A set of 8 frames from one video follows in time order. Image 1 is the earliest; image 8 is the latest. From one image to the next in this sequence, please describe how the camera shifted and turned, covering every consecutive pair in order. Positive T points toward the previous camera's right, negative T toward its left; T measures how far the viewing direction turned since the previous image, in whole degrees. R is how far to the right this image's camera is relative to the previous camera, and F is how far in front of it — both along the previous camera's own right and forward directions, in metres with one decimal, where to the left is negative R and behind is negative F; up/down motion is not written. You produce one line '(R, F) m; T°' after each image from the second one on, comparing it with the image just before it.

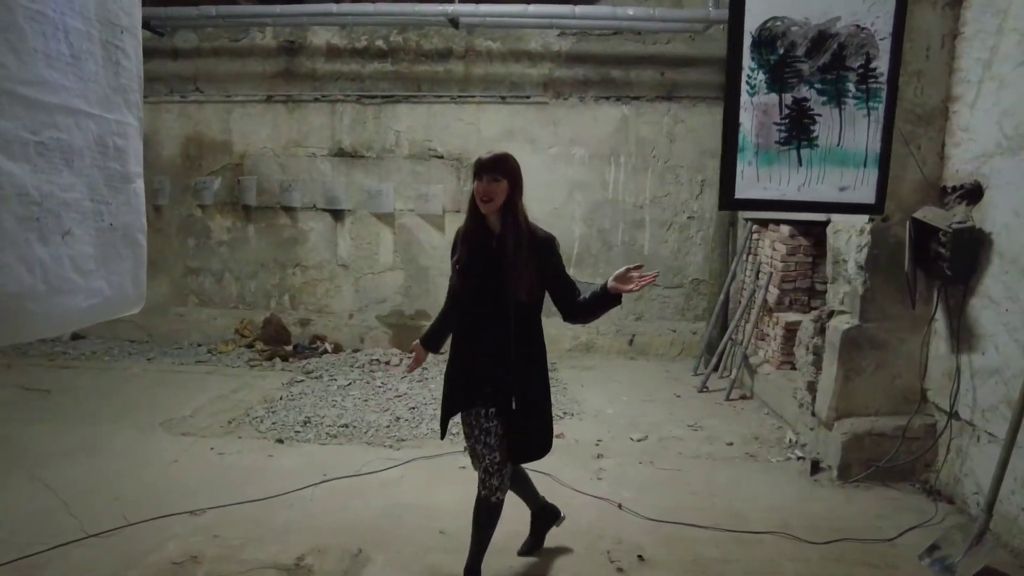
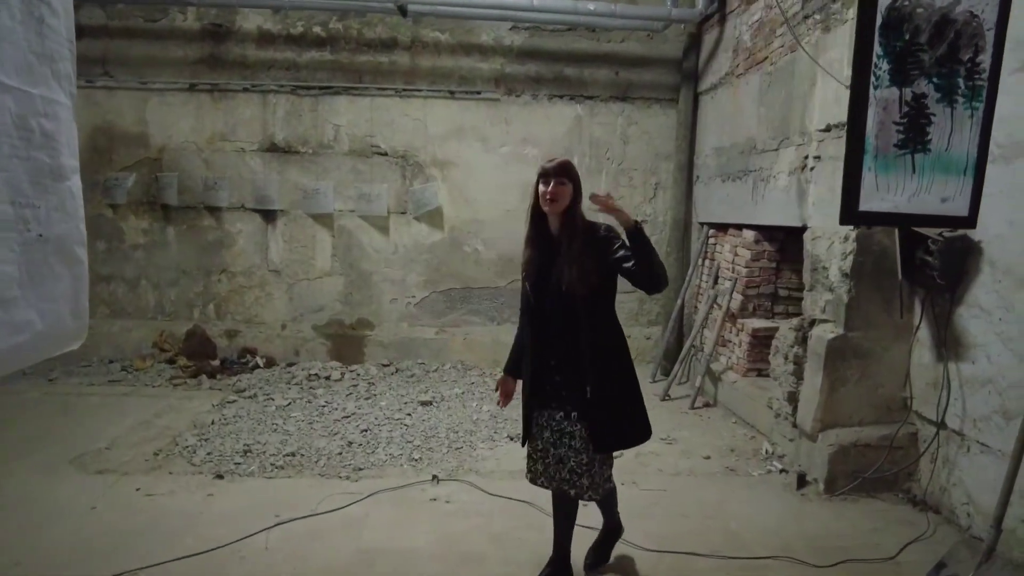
(-0.2, +0.3) m; +7°
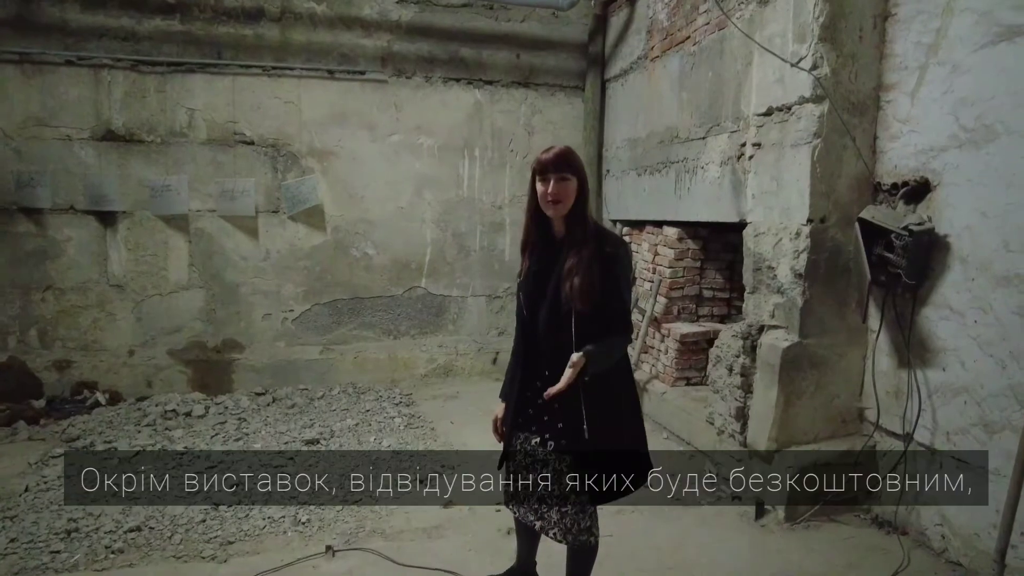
(-0.1, +0.5) m; +10°
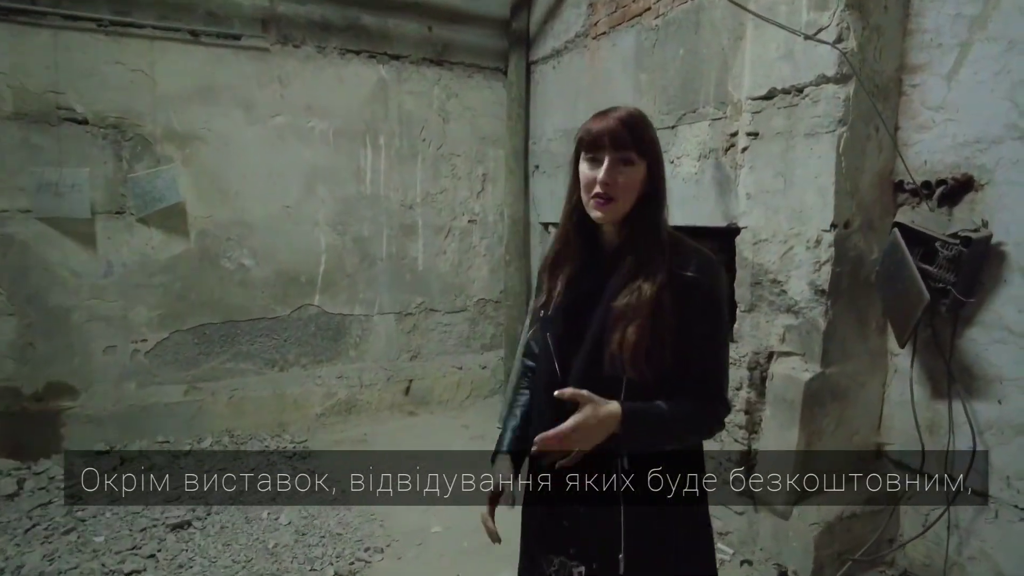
(-0.3, +0.7) m; +11°
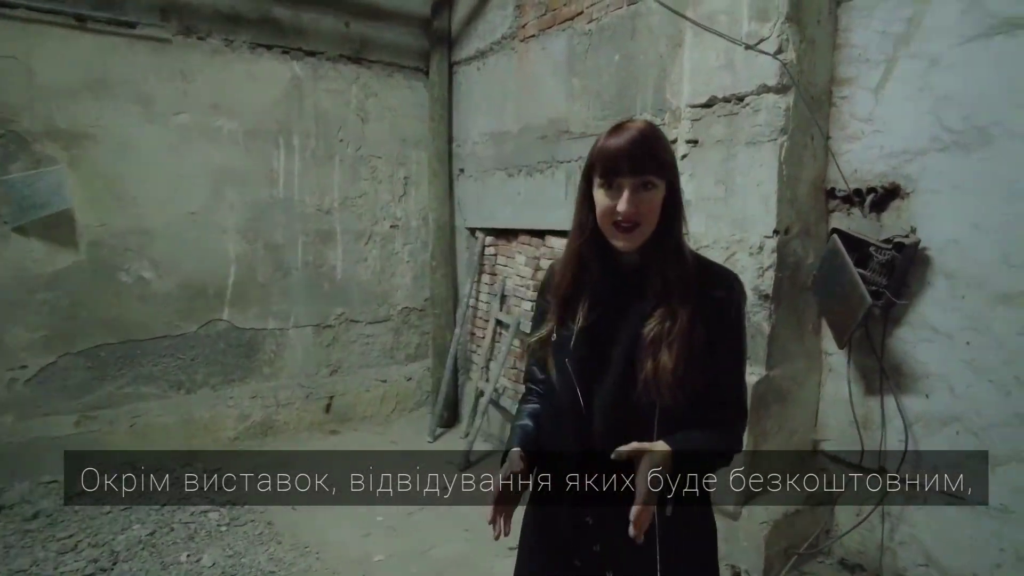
(-0.2, +0.1) m; +9°
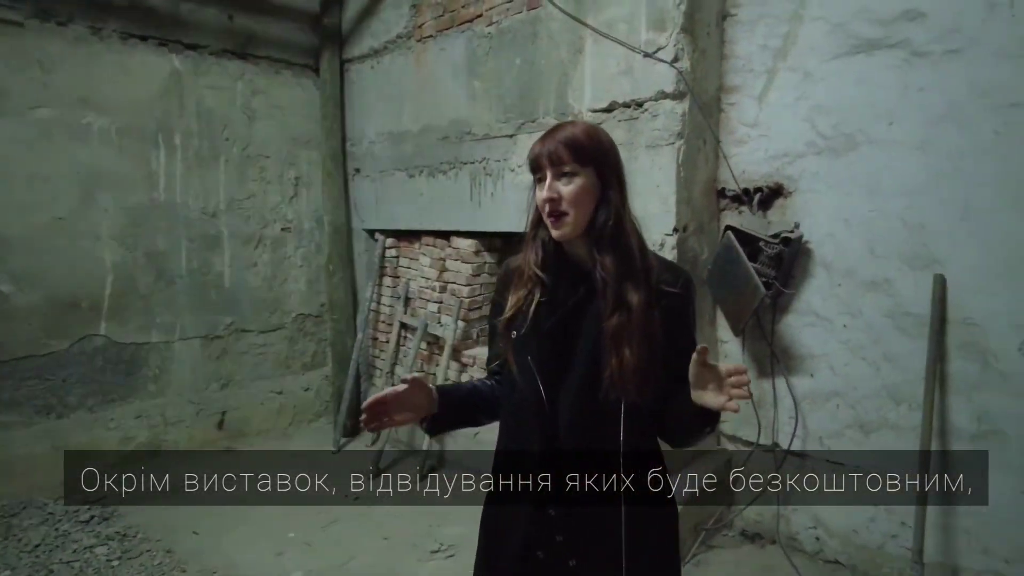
(-0.1, 0.0) m; +10°
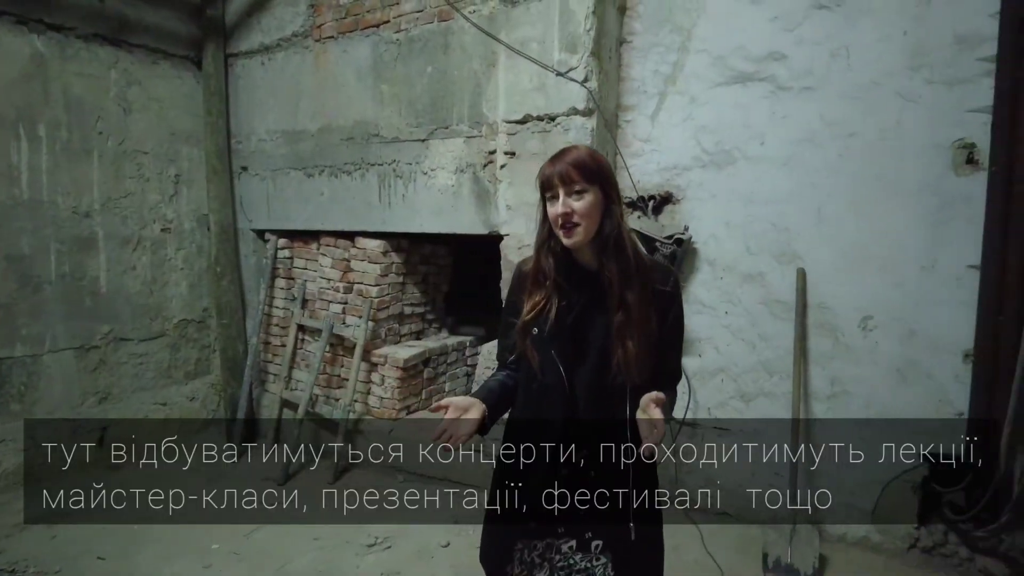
(-0.4, -0.1) m; +14°
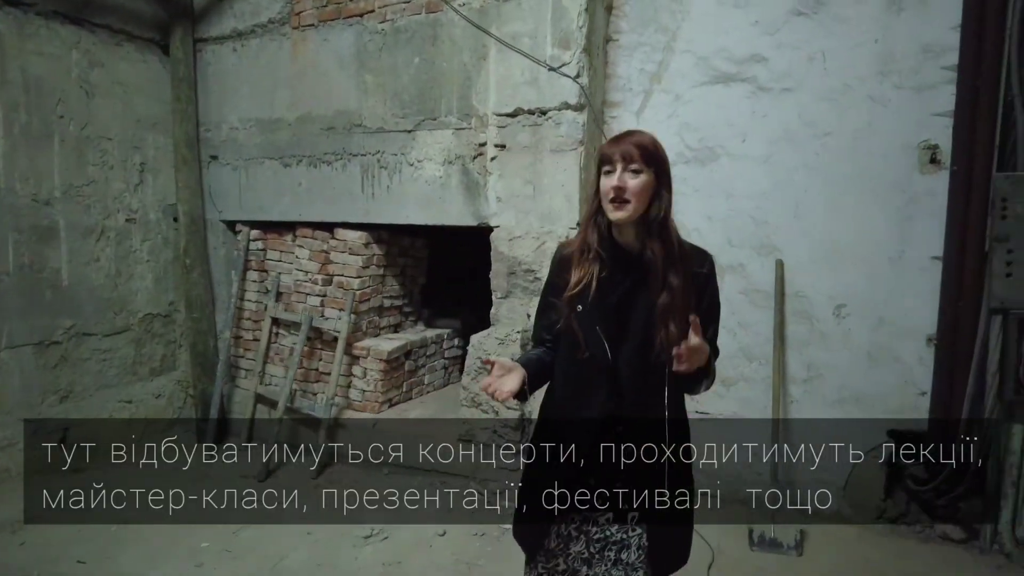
(-0.2, 0.0) m; +6°
